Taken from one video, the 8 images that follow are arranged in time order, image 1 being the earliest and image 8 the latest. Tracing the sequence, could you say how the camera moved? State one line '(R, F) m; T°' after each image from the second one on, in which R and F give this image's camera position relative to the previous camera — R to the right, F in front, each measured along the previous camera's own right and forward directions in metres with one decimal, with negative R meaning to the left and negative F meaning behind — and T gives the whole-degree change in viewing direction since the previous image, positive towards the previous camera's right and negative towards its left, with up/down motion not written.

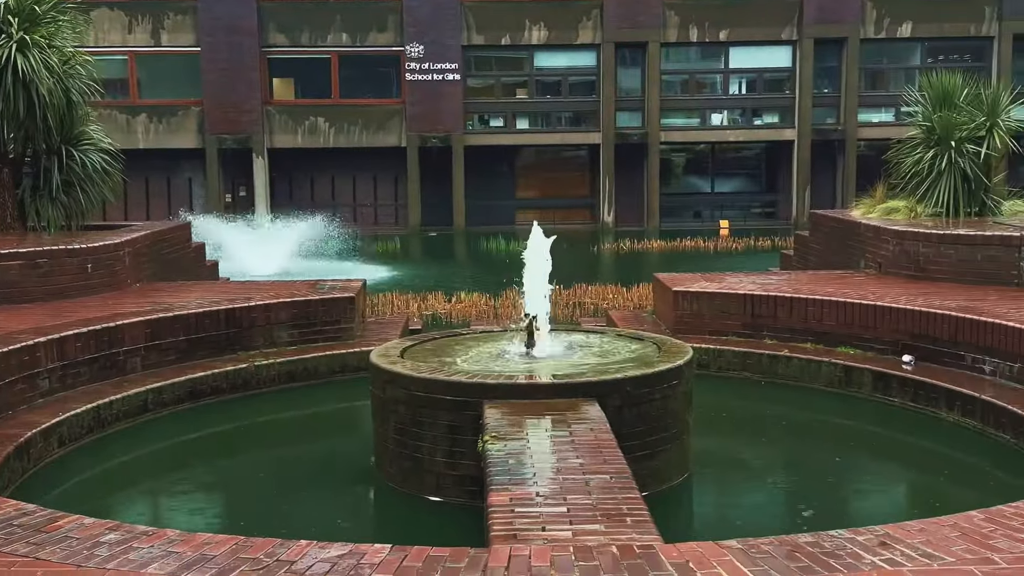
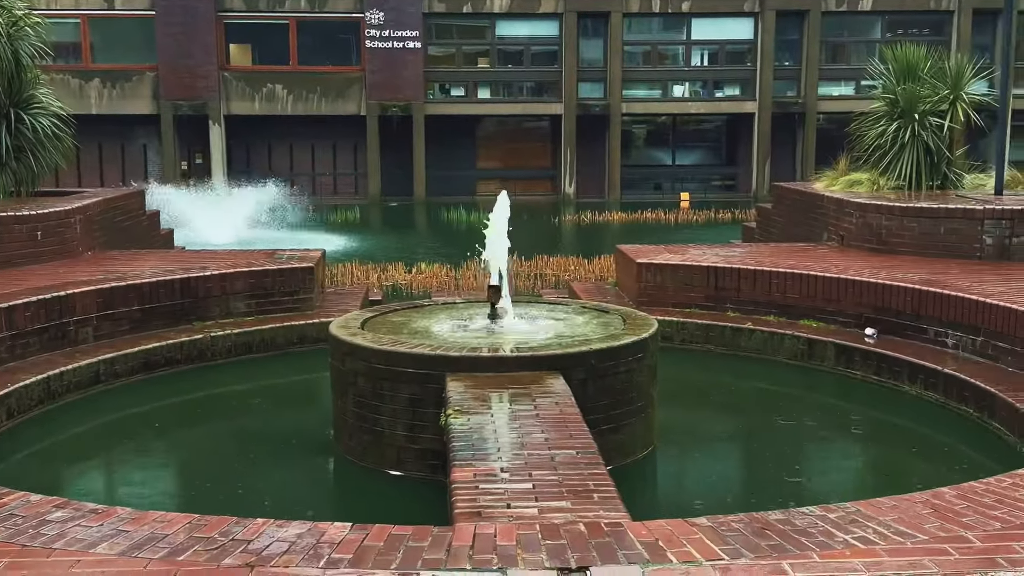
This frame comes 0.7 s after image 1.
(0.0, +0.1) m; +2°
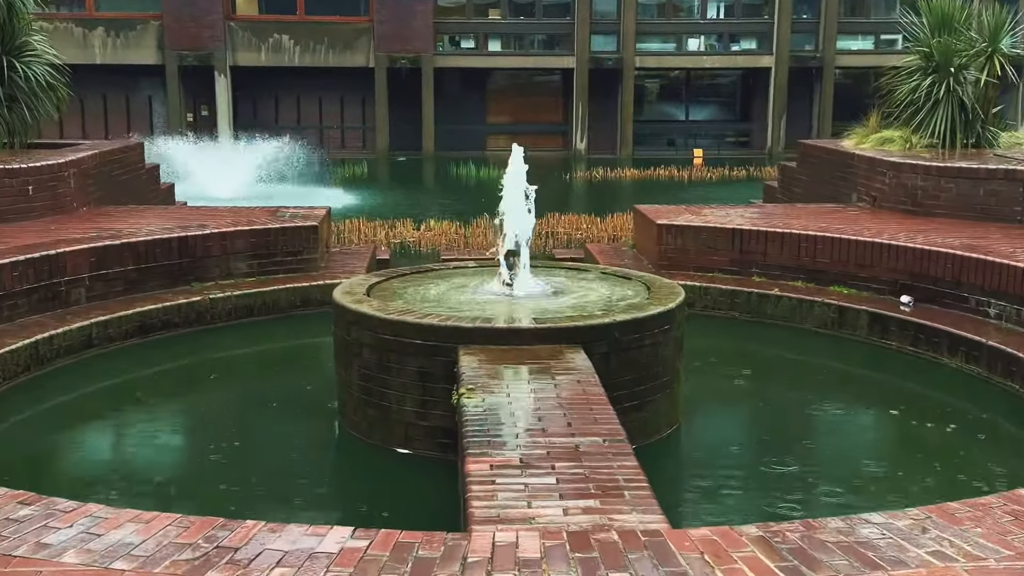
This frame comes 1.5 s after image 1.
(-0.1, +0.5) m; 0°
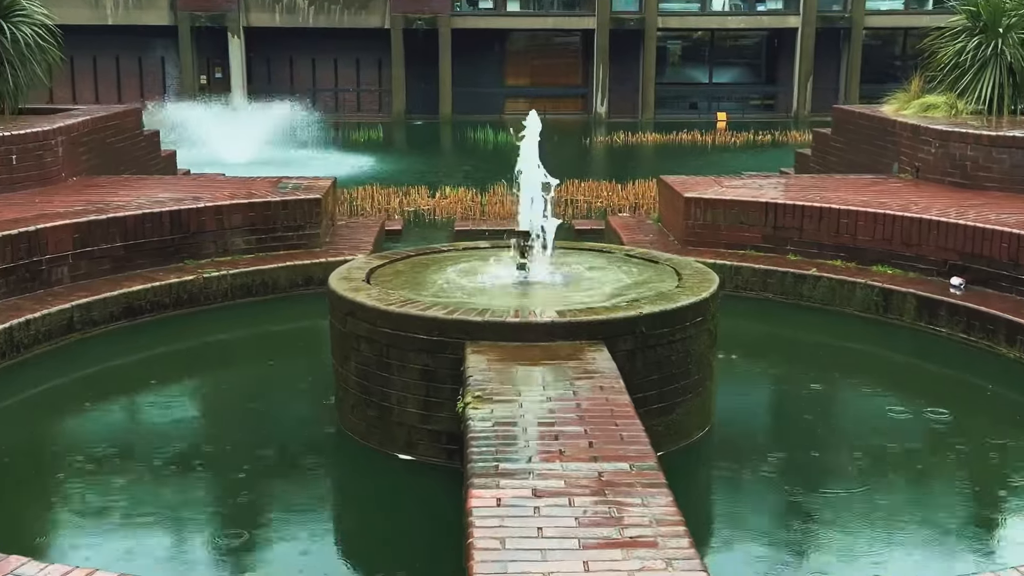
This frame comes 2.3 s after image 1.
(0.0, +0.6) m; -1°
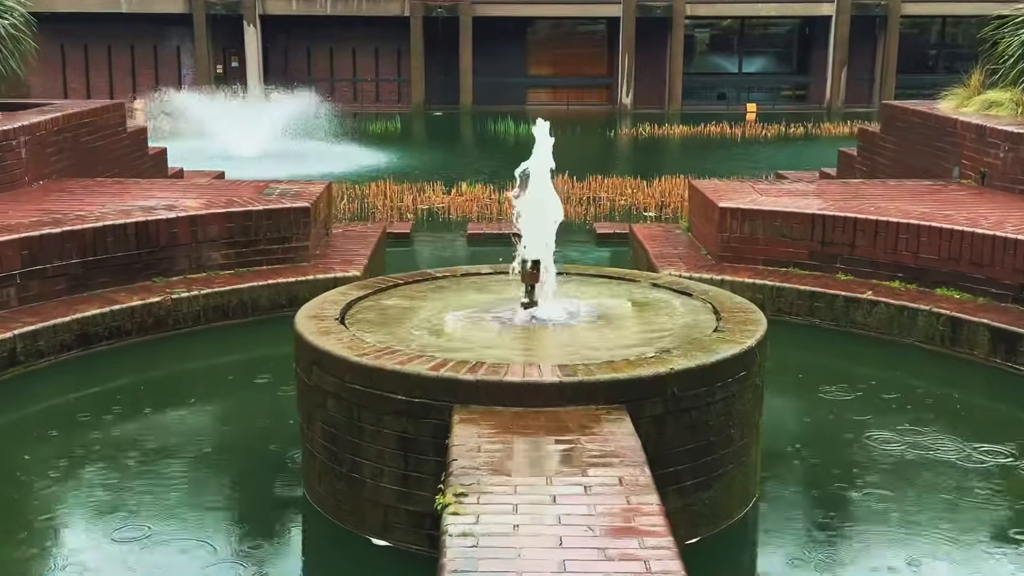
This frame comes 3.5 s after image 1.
(+0.1, +1.0) m; -1°
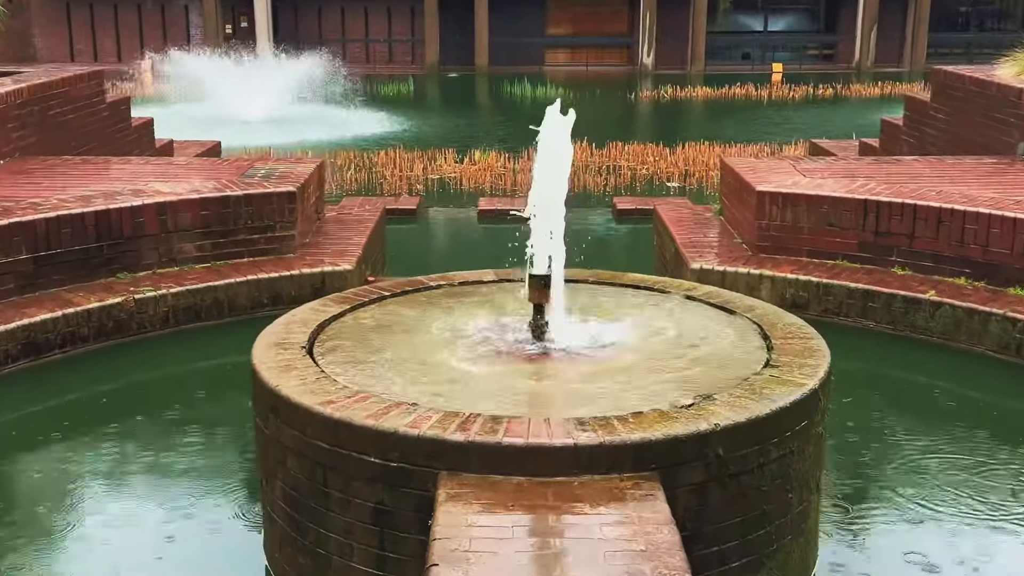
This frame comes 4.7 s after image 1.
(+0.1, +0.9) m; -1°
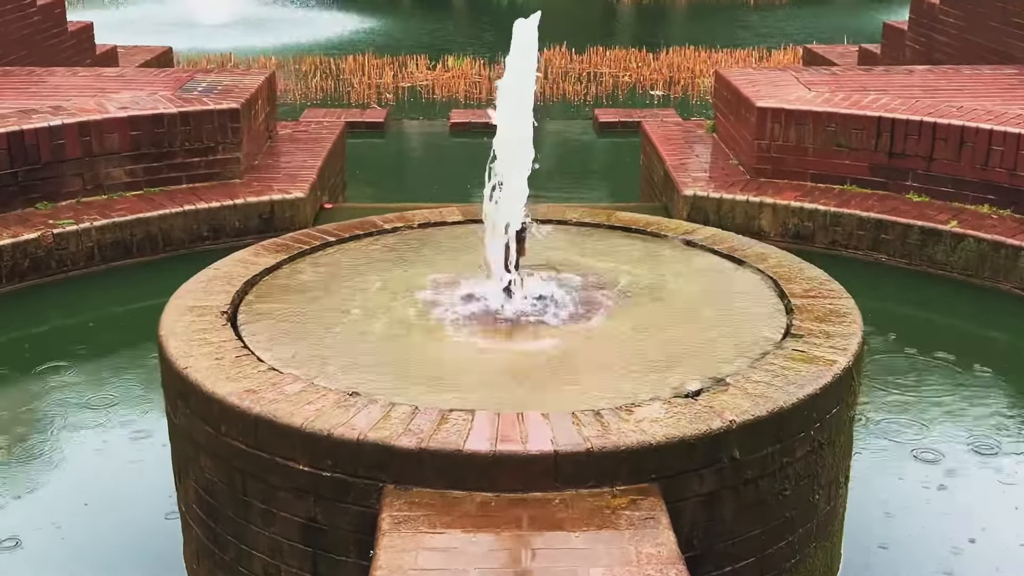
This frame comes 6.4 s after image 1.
(0.0, +0.7) m; +1°
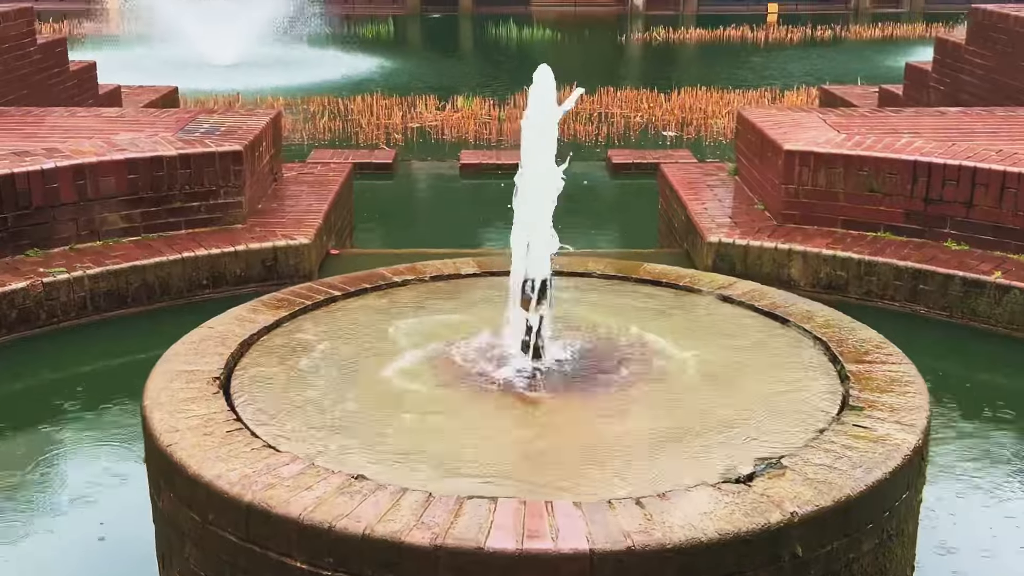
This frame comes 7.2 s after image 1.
(0.0, +0.3) m; 0°
